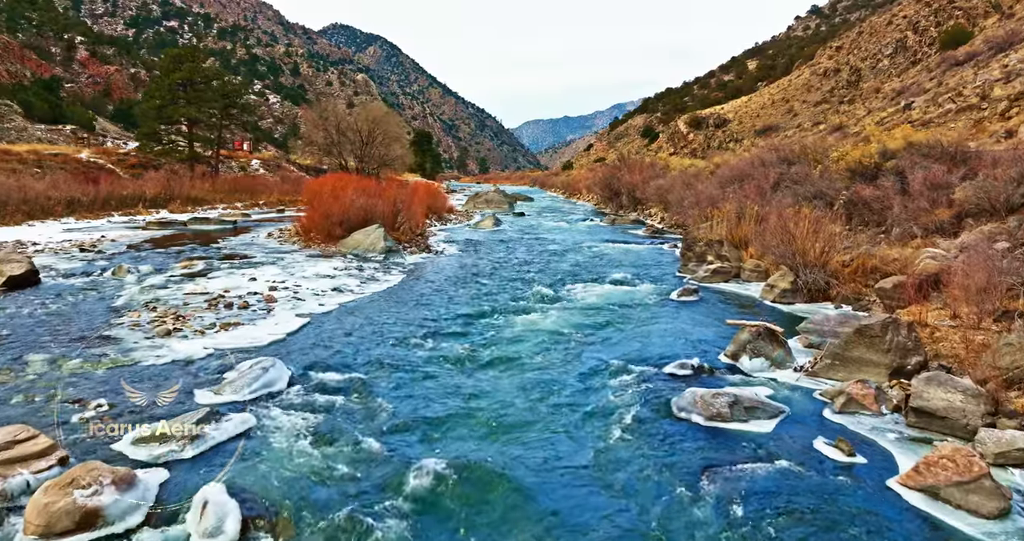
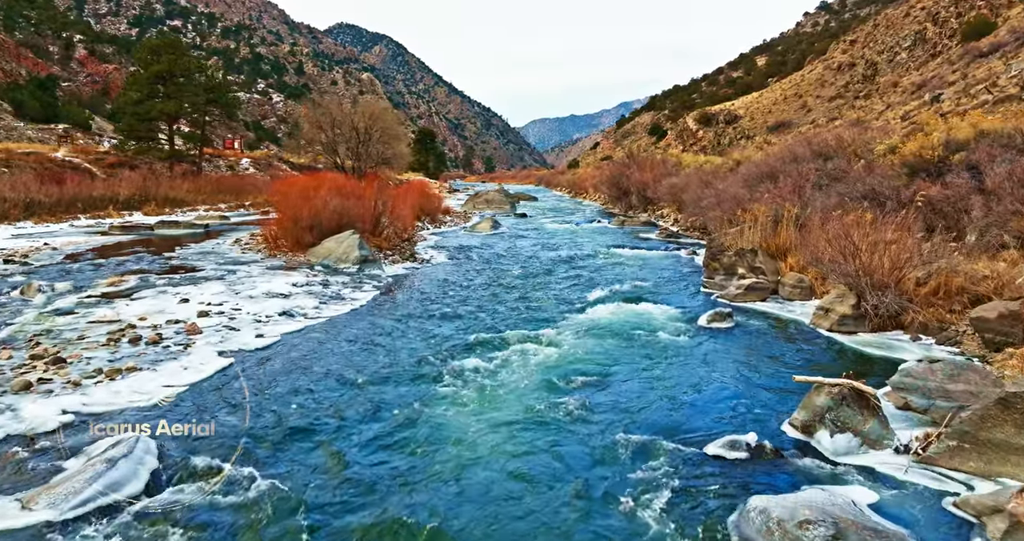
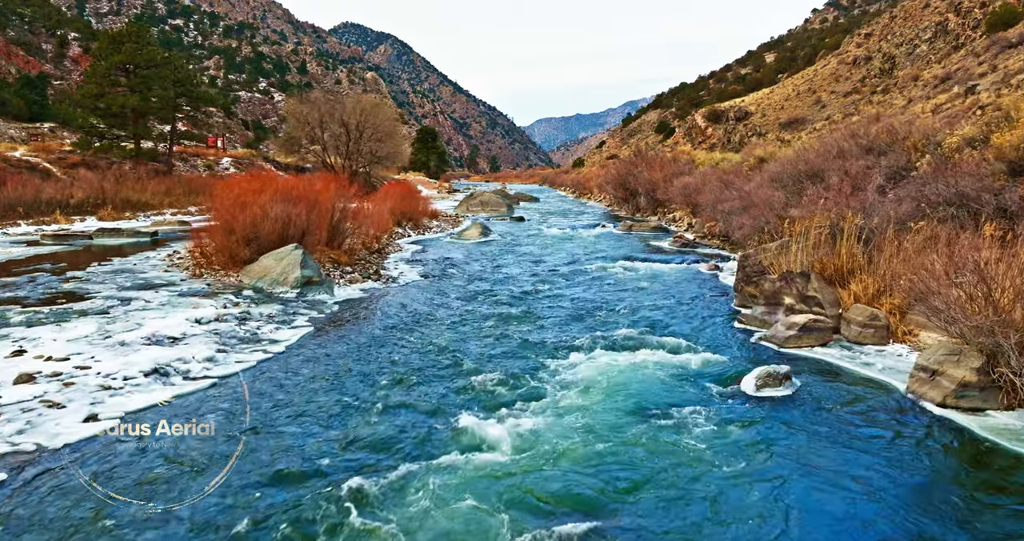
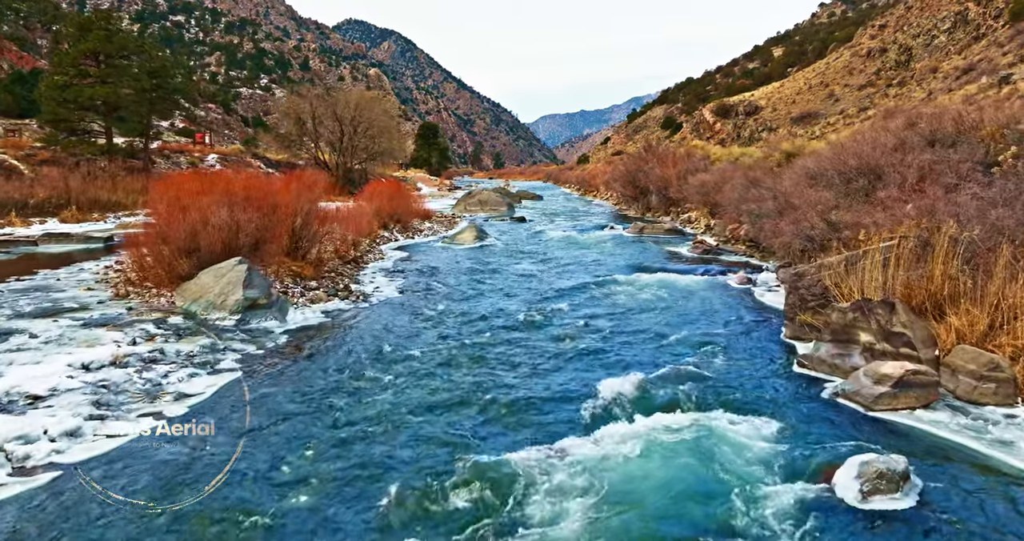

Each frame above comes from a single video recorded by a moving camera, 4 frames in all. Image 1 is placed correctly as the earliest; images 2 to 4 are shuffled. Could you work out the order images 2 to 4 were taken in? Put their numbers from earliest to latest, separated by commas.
2, 3, 4
